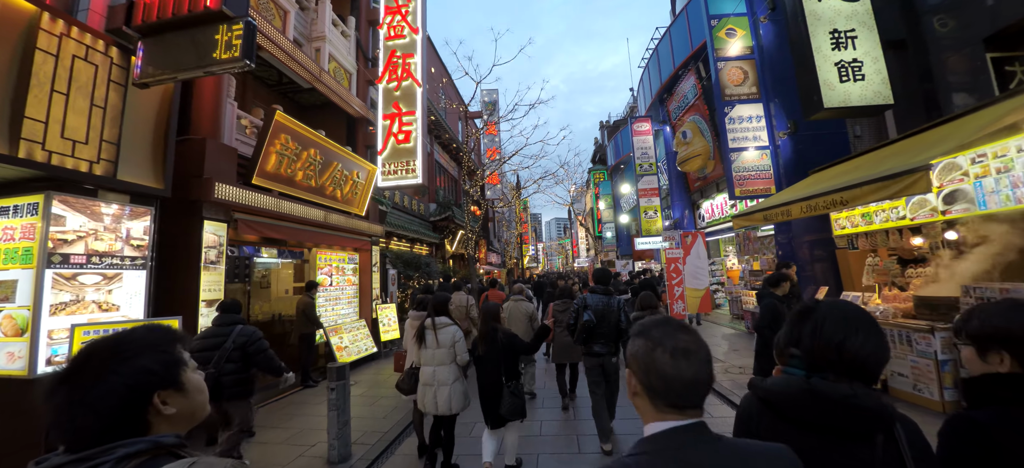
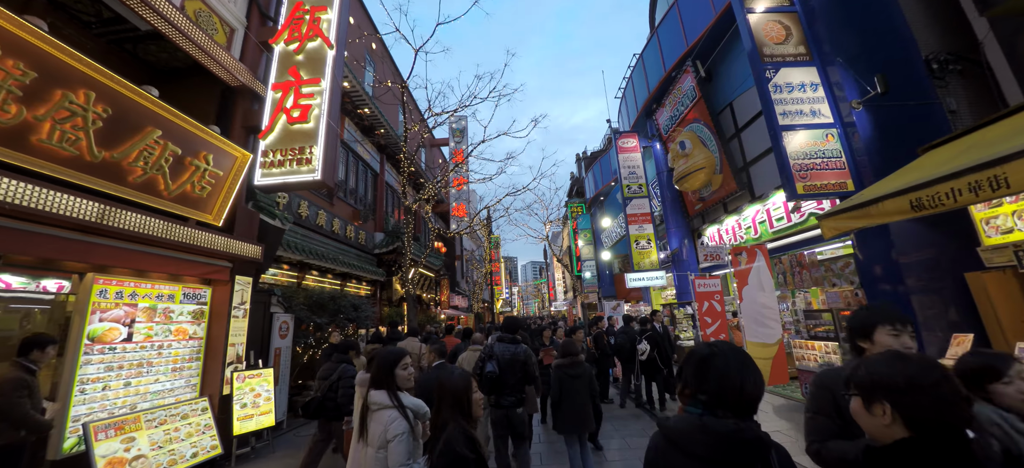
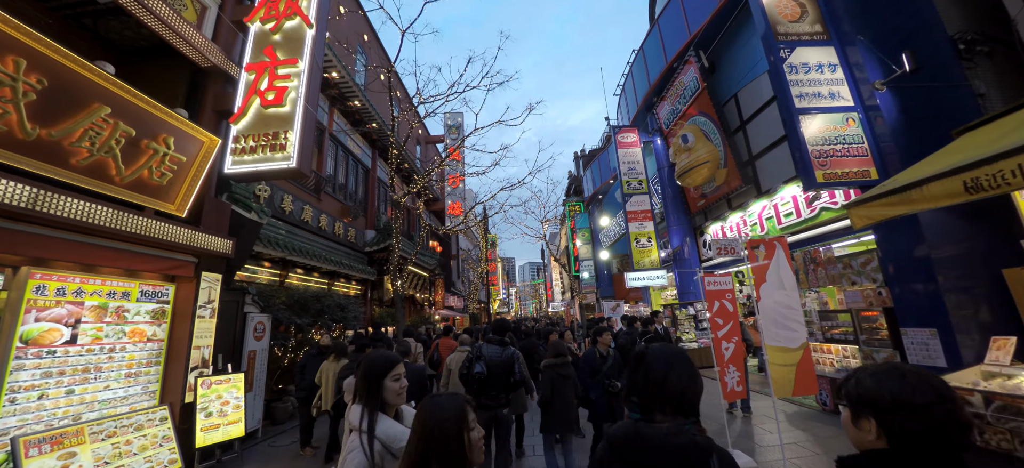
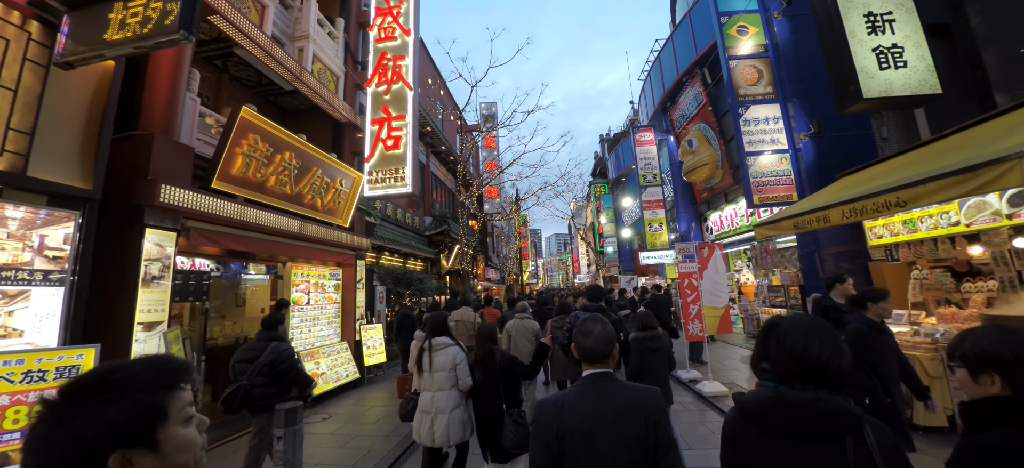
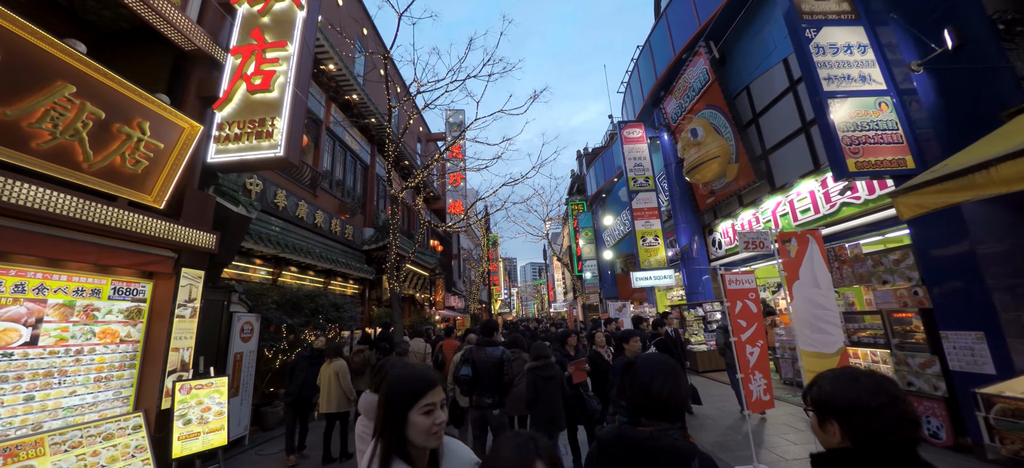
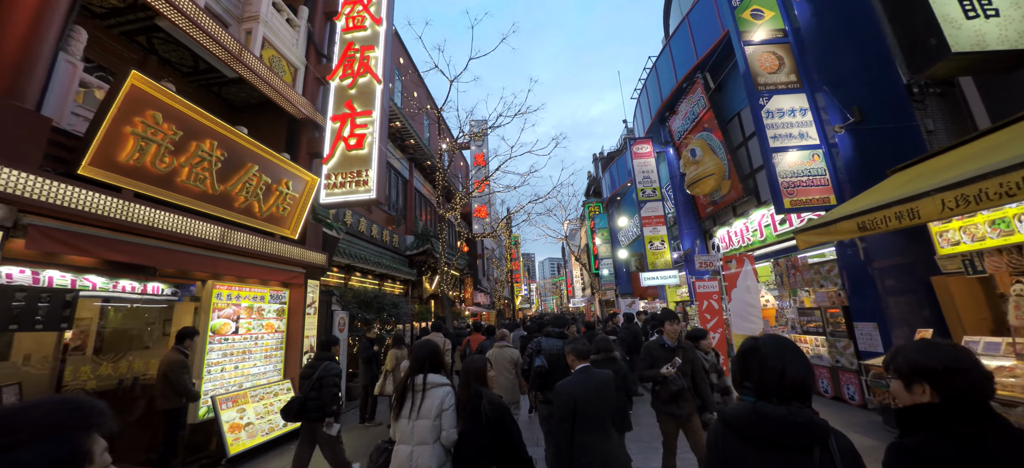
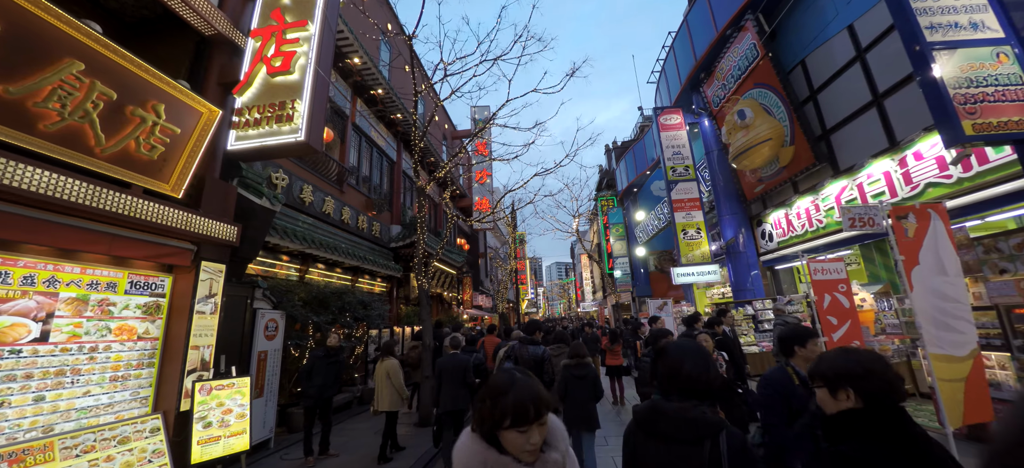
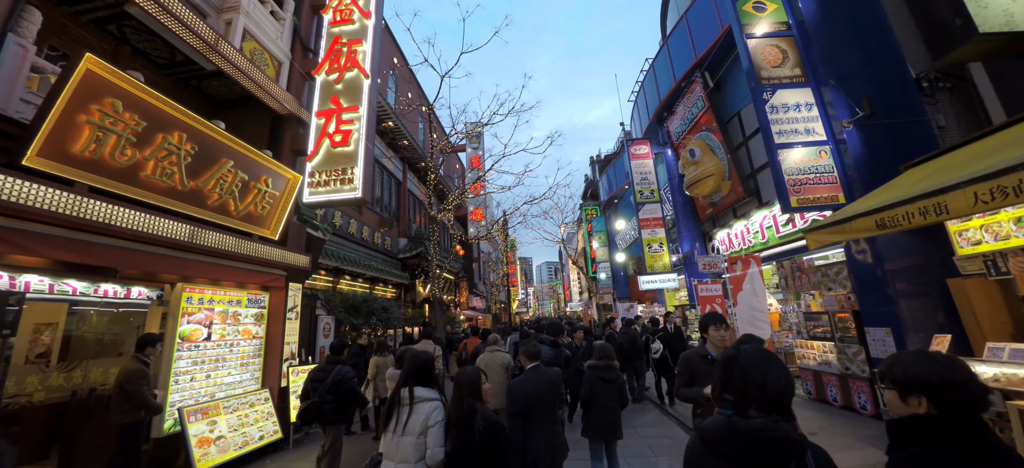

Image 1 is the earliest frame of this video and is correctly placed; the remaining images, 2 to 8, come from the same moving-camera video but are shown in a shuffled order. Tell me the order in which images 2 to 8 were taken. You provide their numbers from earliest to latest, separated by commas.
4, 6, 8, 2, 3, 5, 7
